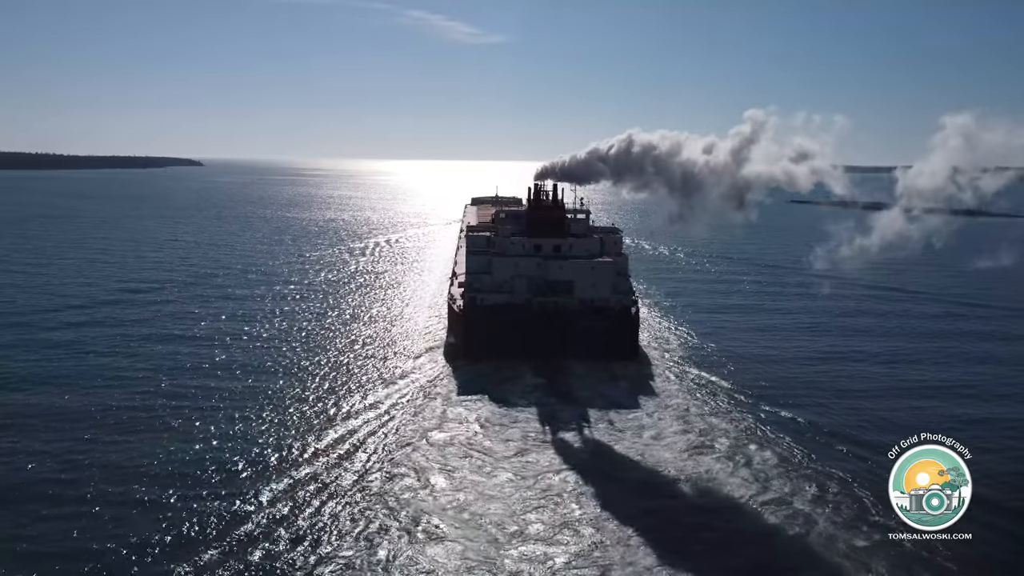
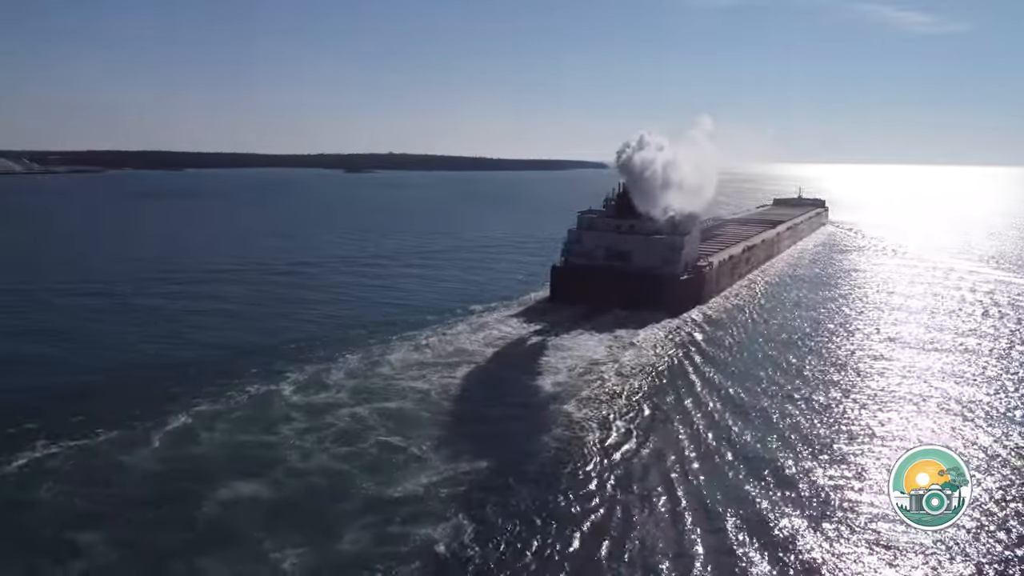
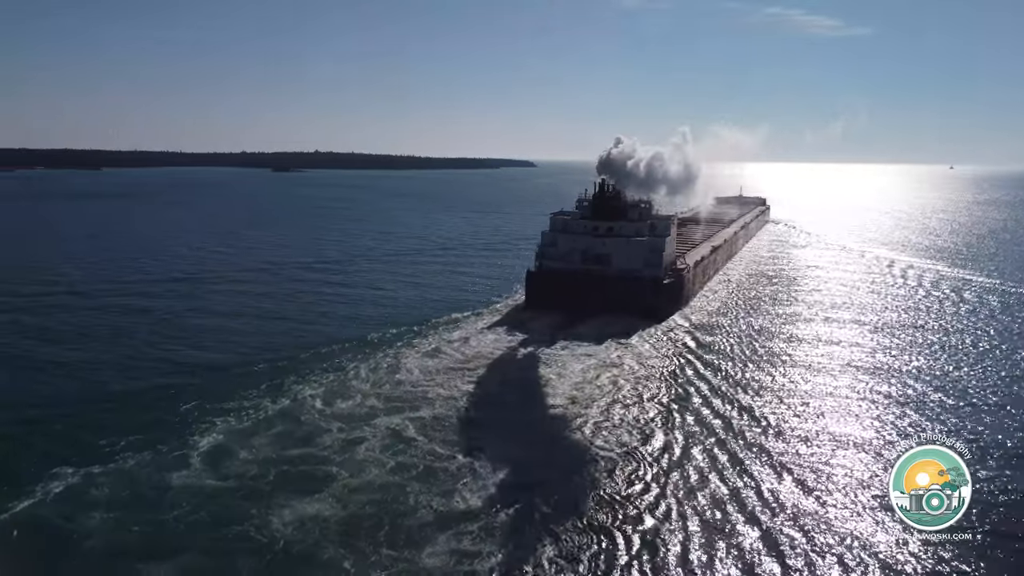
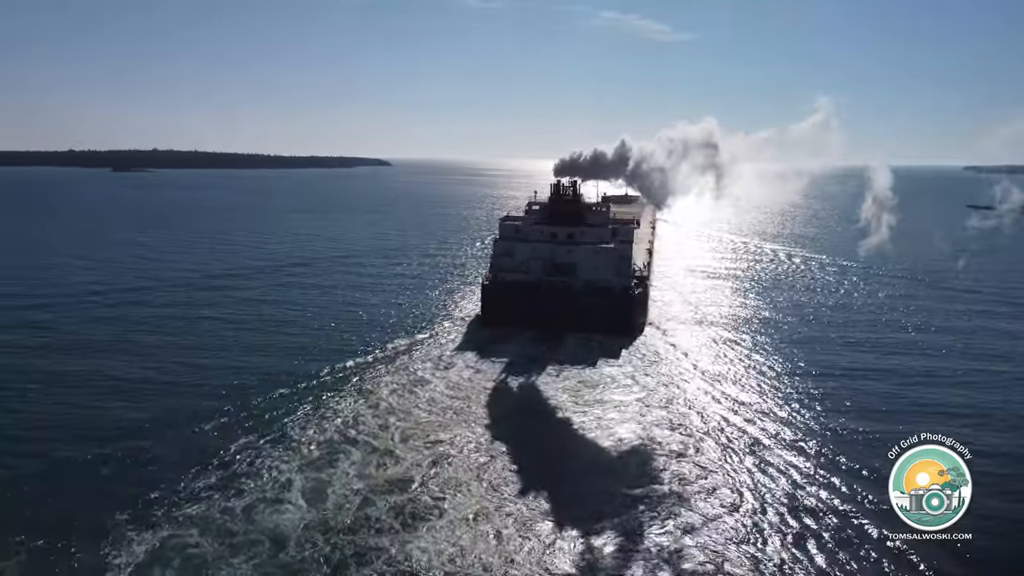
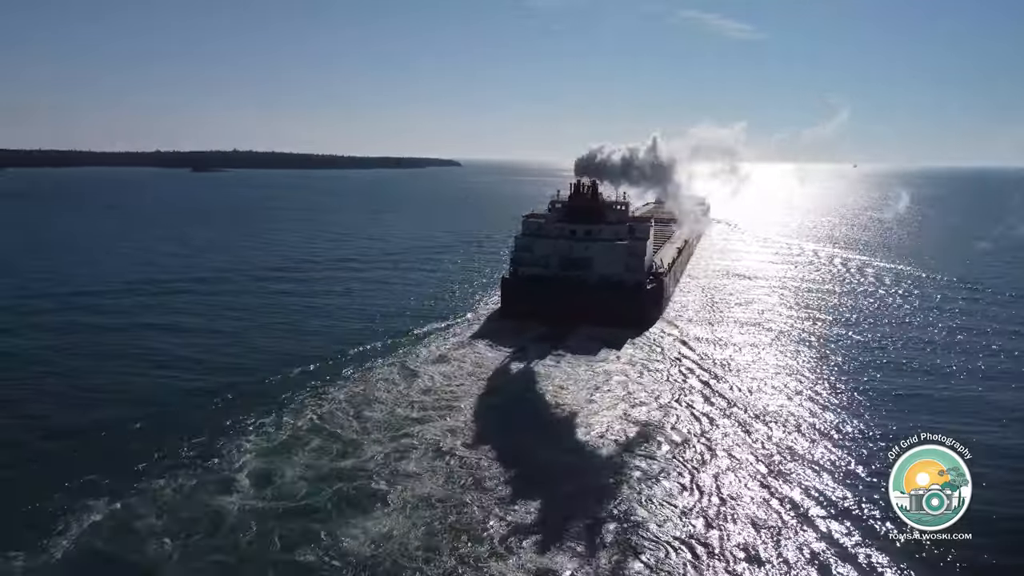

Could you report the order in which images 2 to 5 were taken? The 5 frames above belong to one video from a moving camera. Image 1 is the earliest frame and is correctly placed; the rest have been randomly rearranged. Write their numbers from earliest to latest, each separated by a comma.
4, 5, 3, 2
